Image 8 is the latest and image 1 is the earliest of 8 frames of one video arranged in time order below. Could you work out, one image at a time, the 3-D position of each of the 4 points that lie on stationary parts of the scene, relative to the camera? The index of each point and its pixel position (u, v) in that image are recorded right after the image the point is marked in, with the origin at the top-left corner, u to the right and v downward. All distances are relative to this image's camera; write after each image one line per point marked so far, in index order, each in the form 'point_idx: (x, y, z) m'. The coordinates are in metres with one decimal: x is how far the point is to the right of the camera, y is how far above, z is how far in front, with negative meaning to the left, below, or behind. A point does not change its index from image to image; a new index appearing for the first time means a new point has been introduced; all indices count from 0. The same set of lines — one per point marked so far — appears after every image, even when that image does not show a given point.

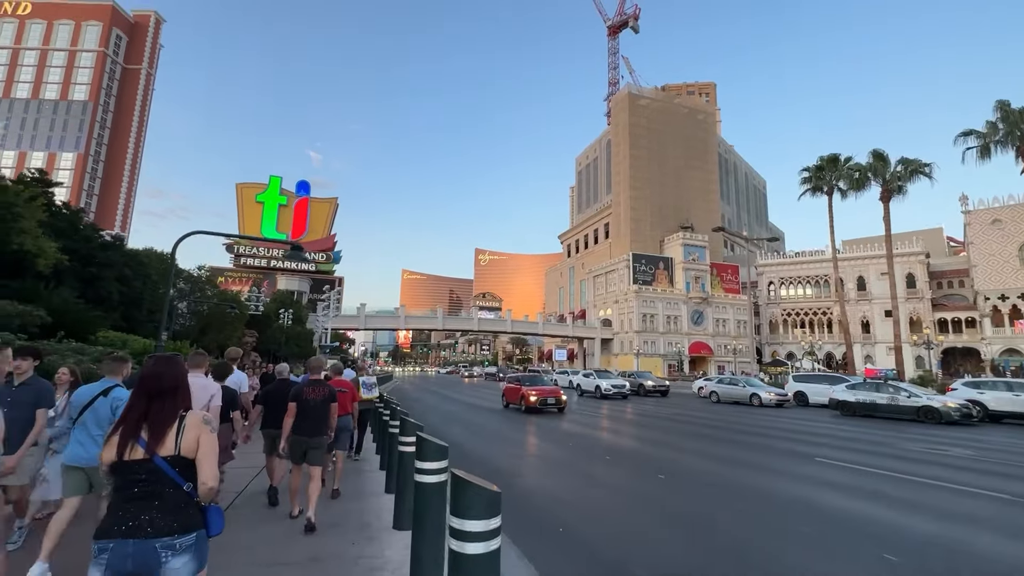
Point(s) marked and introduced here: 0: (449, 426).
0: (-2.2, -4.8, +17.7) m
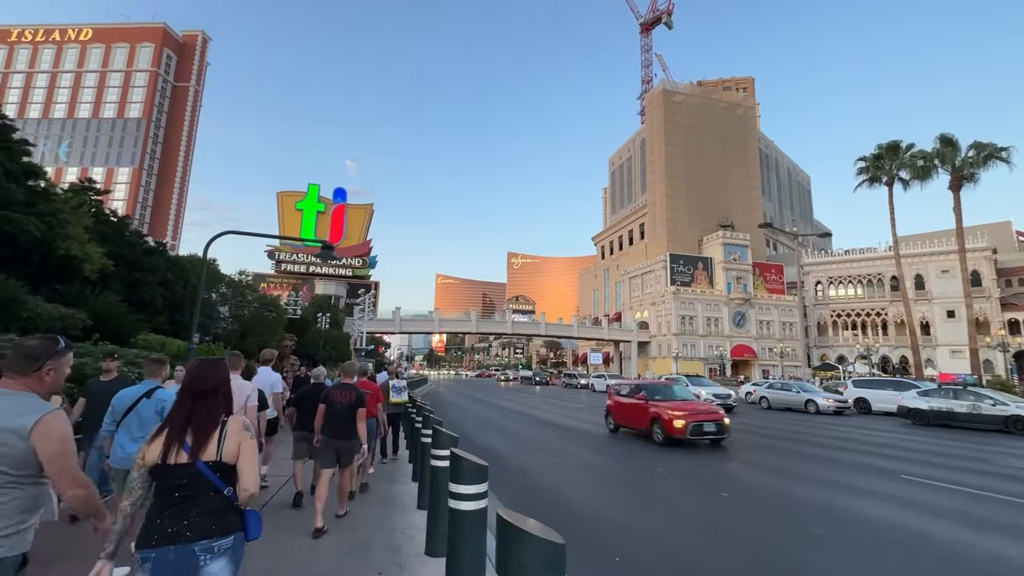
0: (-0.9, -4.8, +17.3) m
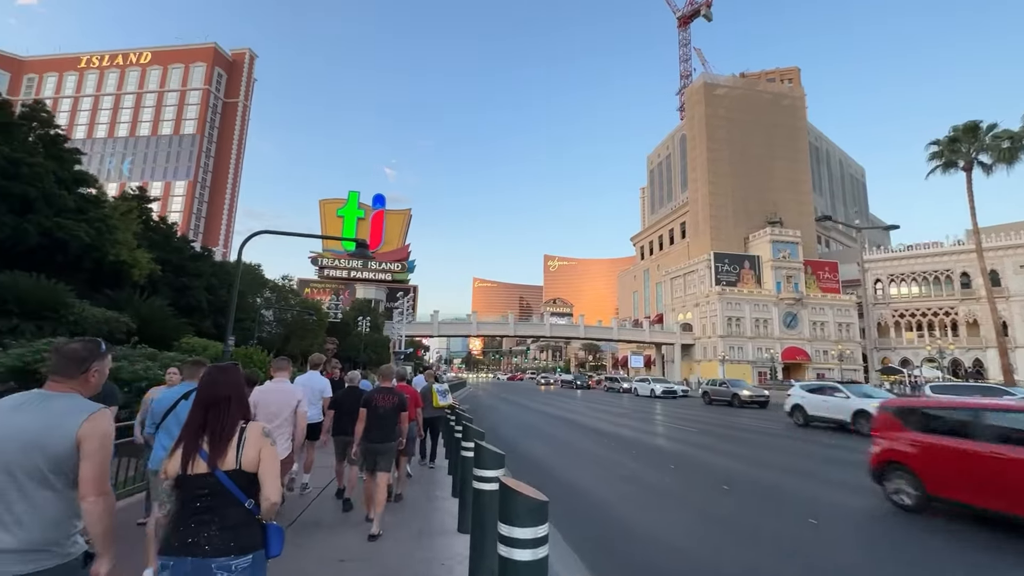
0: (+0.4, -4.9, +16.7) m
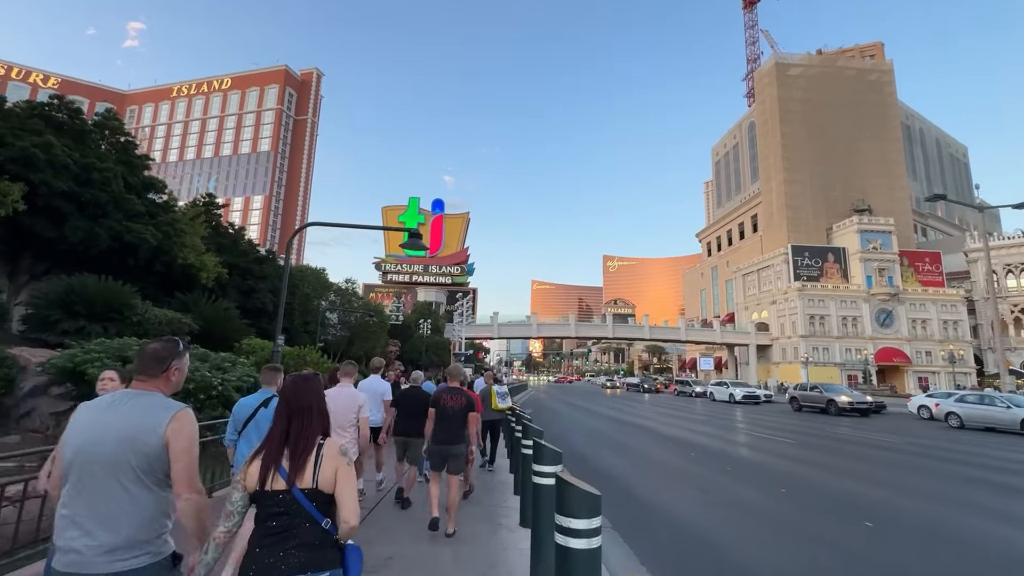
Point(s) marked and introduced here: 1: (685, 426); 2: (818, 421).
0: (+2.5, -4.8, +15.5) m
1: (+6.6, -5.2, +19.5) m
2: (+11.8, -5.1, +19.7) m
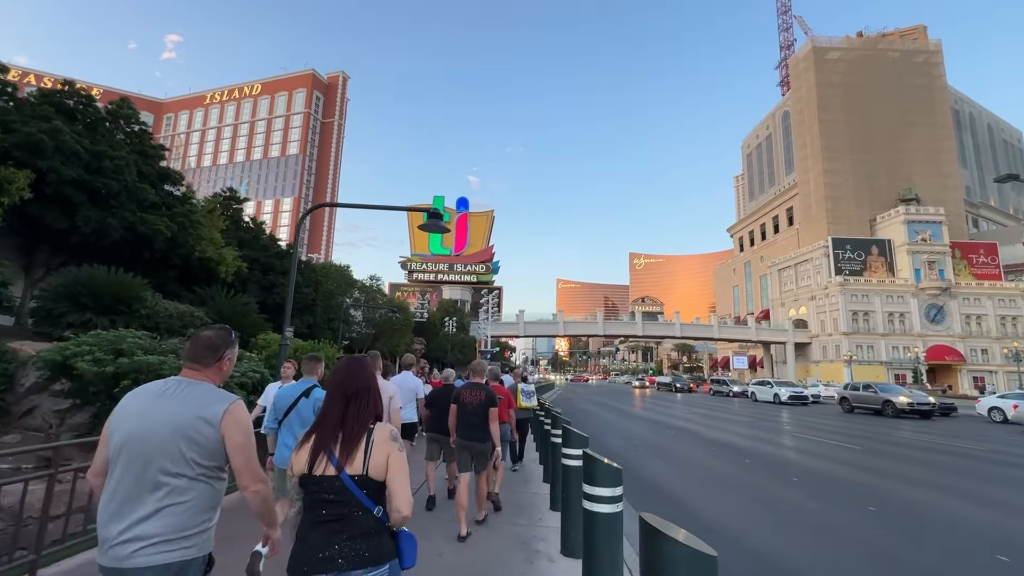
0: (+3.4, -4.5, +14.5) m
1: (+7.6, -5.0, +18.3) m
2: (+12.9, -4.8, +18.2) m
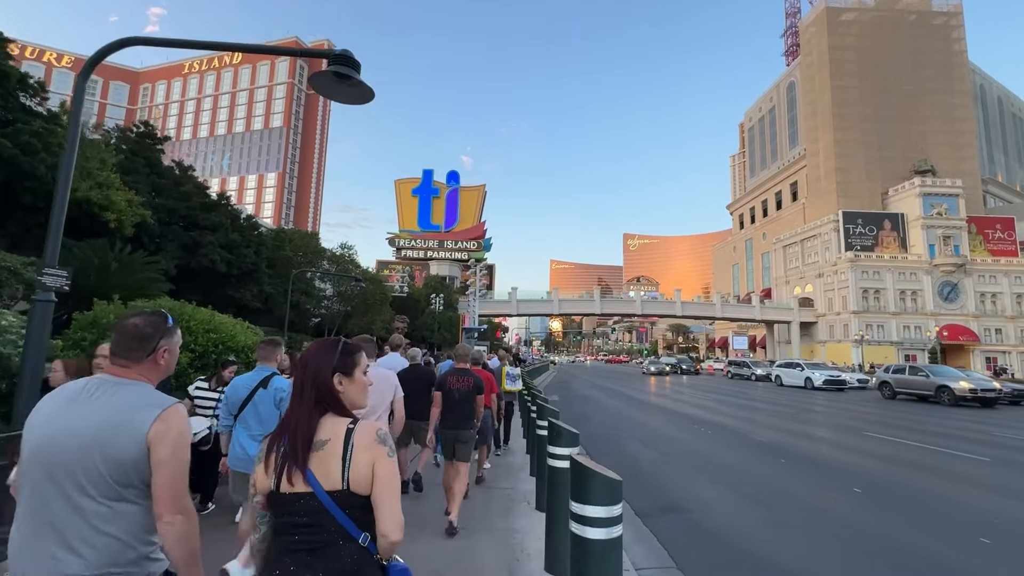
0: (+3.0, -3.6, +11.9) m
1: (+7.2, -4.0, +15.7) m
2: (+12.5, -3.8, +15.7) m
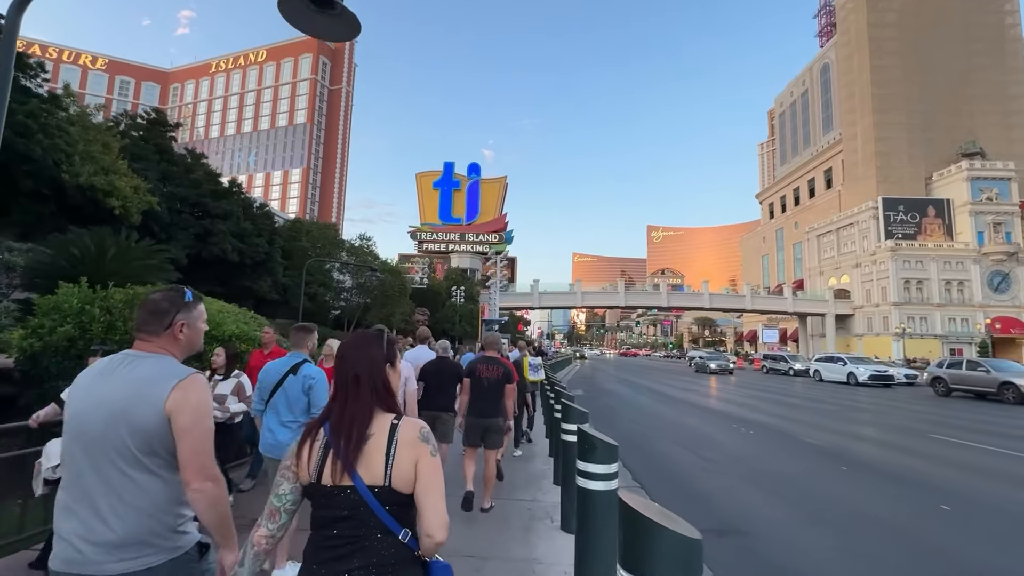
0: (+3.5, -3.4, +11.0) m
1: (+7.9, -3.6, +14.7) m
2: (+13.1, -3.5, +14.4) m
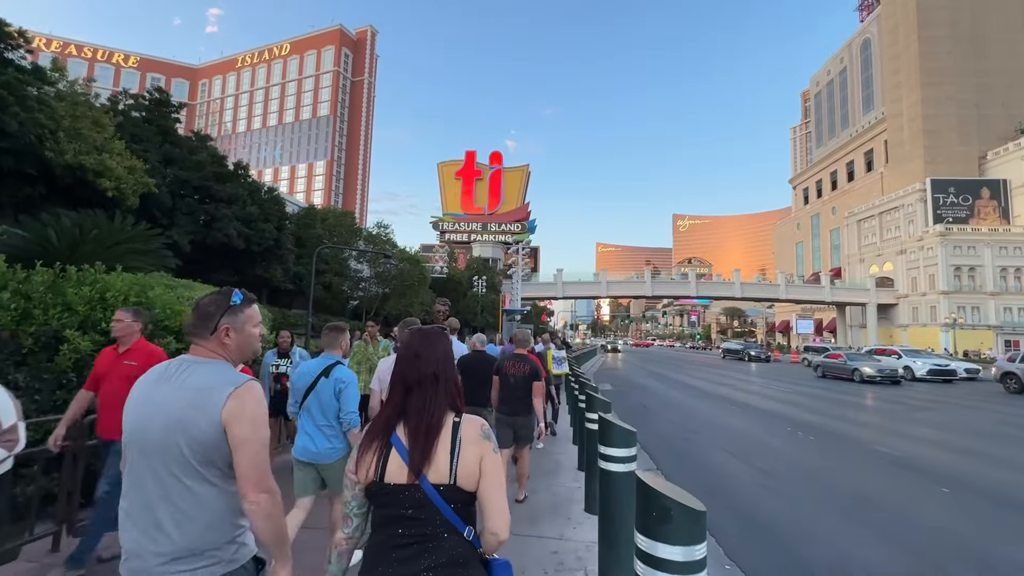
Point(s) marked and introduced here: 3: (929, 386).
0: (+4.0, -3.1, +9.9) m
1: (+8.5, -3.3, +13.4) m
2: (+13.7, -3.1, +12.9) m
3: (+14.2, -3.4, +18.0) m
